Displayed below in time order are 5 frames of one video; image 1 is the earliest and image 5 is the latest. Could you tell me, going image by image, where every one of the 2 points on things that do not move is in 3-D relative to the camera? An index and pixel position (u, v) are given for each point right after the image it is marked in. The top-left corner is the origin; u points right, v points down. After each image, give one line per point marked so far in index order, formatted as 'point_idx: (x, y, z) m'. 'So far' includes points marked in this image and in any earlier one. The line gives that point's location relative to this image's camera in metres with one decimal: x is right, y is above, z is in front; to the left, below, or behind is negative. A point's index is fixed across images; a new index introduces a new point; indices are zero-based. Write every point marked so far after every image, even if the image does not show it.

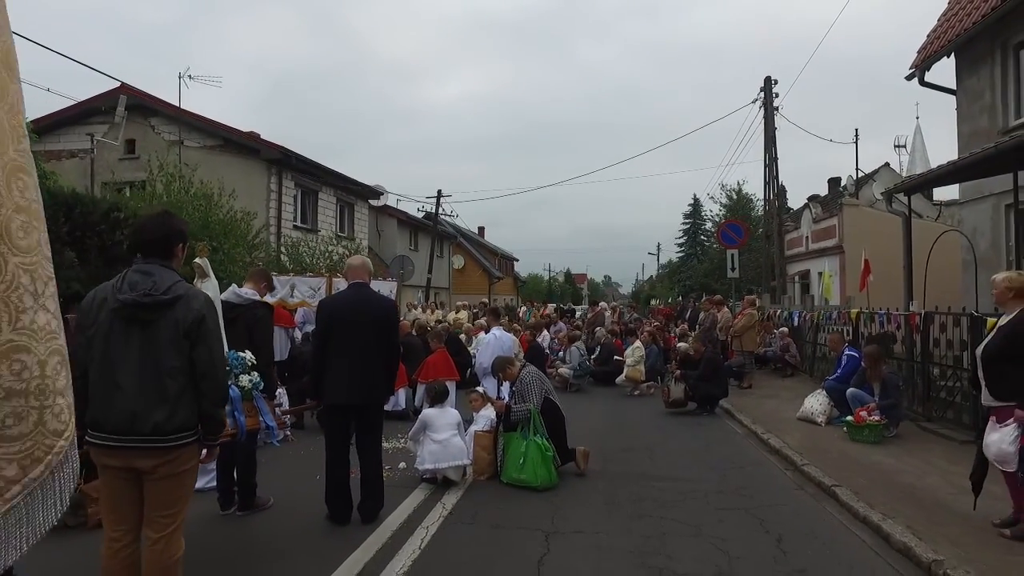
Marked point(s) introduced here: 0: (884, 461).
0: (+4.0, -1.9, +7.9) m
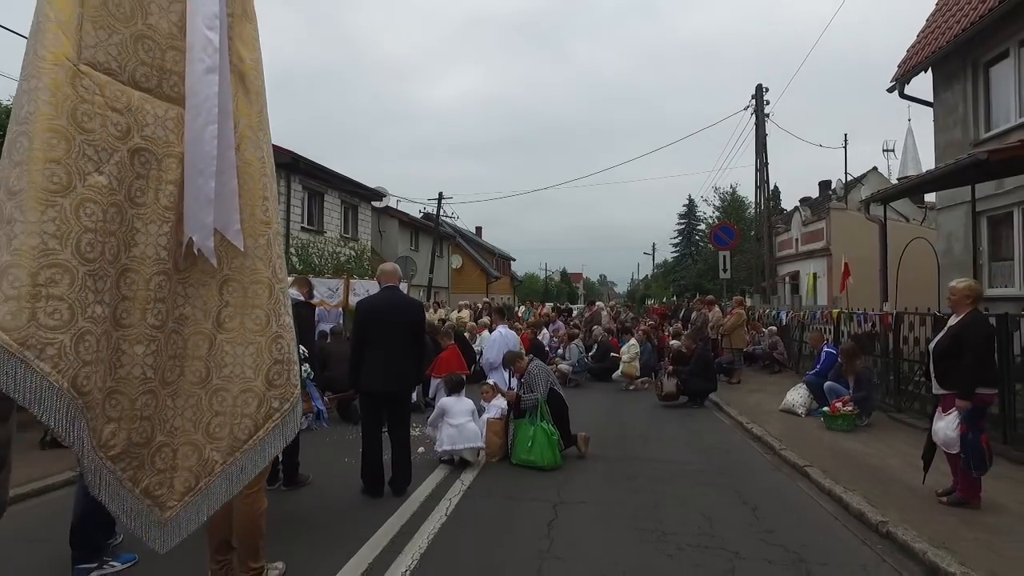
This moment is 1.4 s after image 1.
0: (+4.1, -1.9, +8.8) m
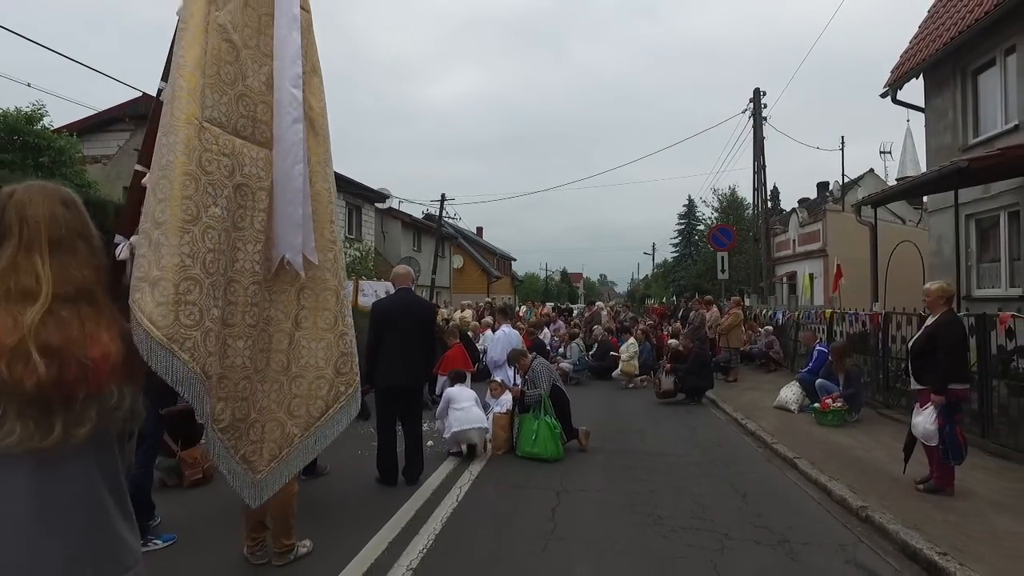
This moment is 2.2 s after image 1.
0: (+4.1, -1.9, +9.2) m
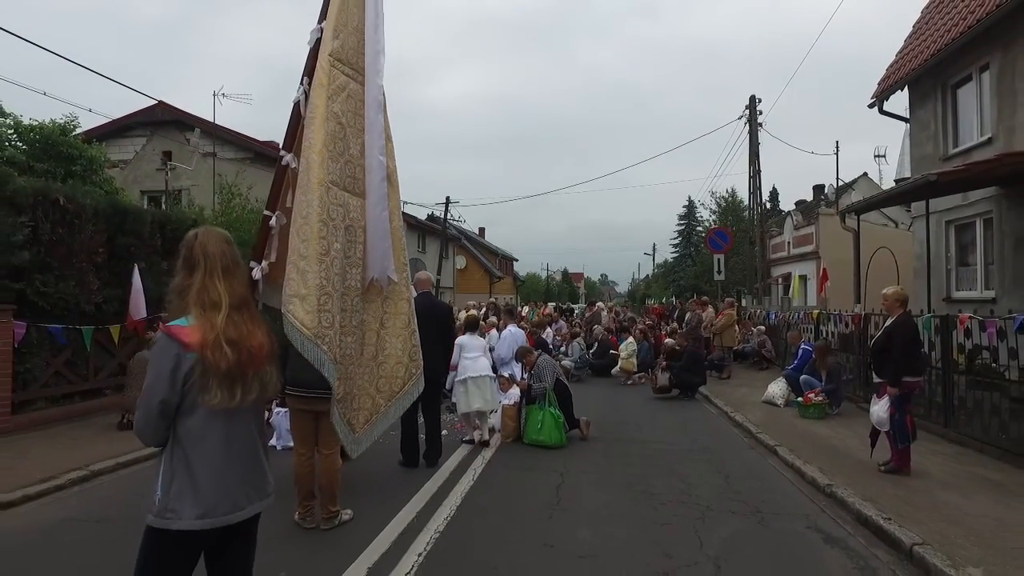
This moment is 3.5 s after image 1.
0: (+4.2, -2.0, +10.1) m
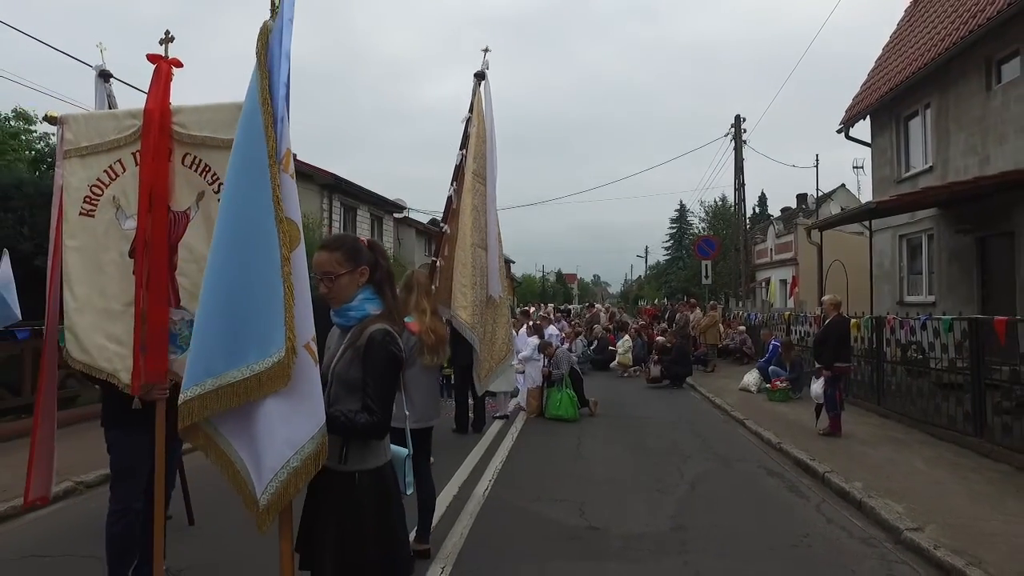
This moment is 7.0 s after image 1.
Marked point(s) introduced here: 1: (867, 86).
0: (+4.6, -2.1, +12.5) m
1: (+9.4, +5.3, +19.4) m
